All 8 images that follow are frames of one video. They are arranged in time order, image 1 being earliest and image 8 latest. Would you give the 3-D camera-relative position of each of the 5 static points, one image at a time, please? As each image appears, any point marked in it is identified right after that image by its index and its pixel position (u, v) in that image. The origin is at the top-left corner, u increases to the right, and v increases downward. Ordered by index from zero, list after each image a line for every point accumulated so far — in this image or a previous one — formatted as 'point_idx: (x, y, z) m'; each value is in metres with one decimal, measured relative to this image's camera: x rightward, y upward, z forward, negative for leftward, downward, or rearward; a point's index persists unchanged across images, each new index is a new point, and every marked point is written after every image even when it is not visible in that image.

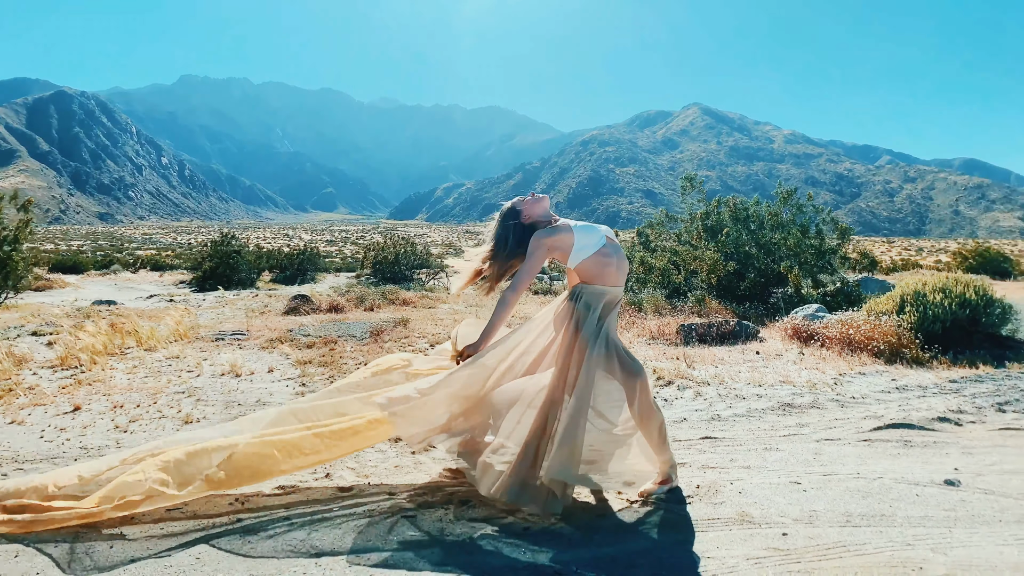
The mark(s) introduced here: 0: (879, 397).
0: (+4.9, -1.5, +7.4) m
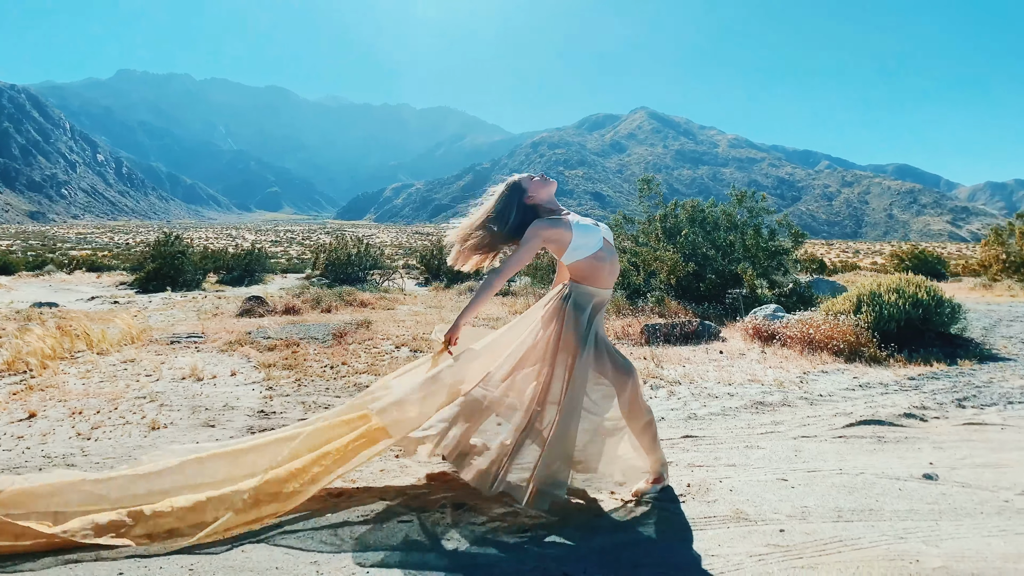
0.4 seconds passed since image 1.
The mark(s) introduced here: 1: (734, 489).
0: (+4.6, -1.5, +7.7) m
1: (+1.5, -1.3, +3.7) m
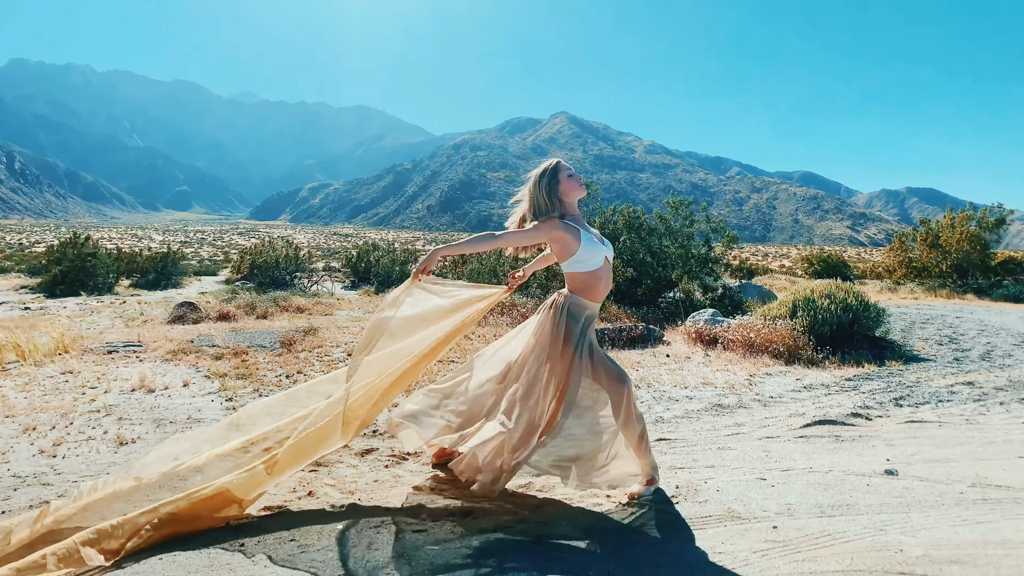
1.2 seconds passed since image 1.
0: (+4.2, -1.6, +8.2) m
1: (+1.5, -1.4, +3.9) m
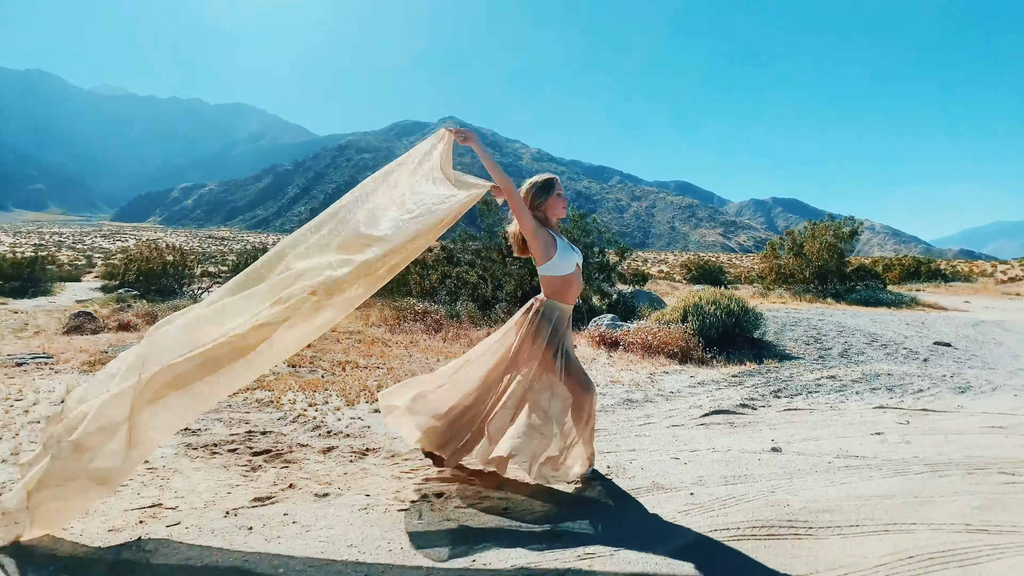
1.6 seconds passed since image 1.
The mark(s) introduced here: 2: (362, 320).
0: (+3.1, -1.8, +9.3) m
1: (+1.1, -1.5, +4.6) m
2: (-3.4, -0.7, +12.5) m
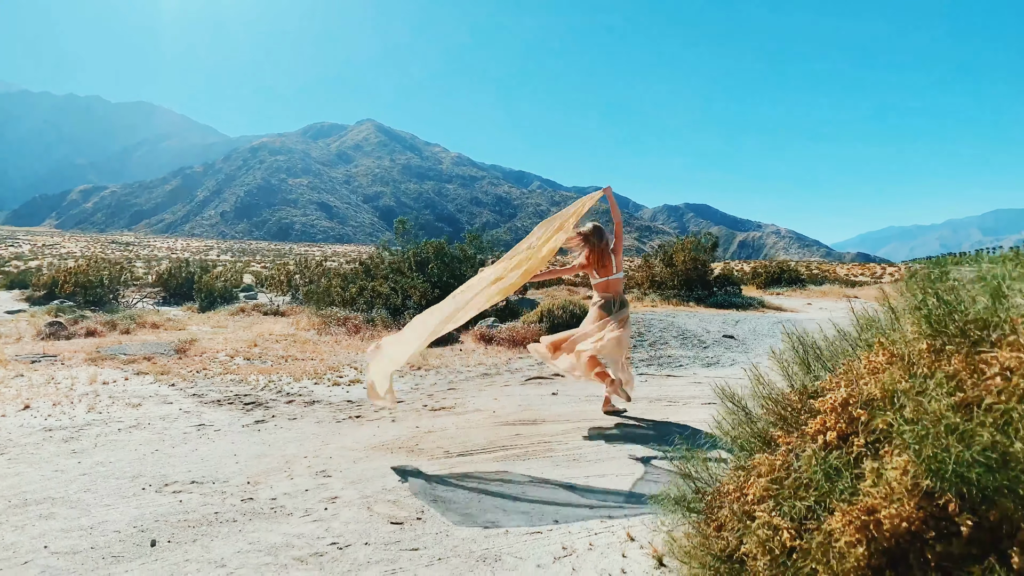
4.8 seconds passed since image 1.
0: (+1.0, -2.0, +12.6) m
1: (-0.4, -1.7, +7.8) m
2: (-5.9, -1.0, +15.0) m
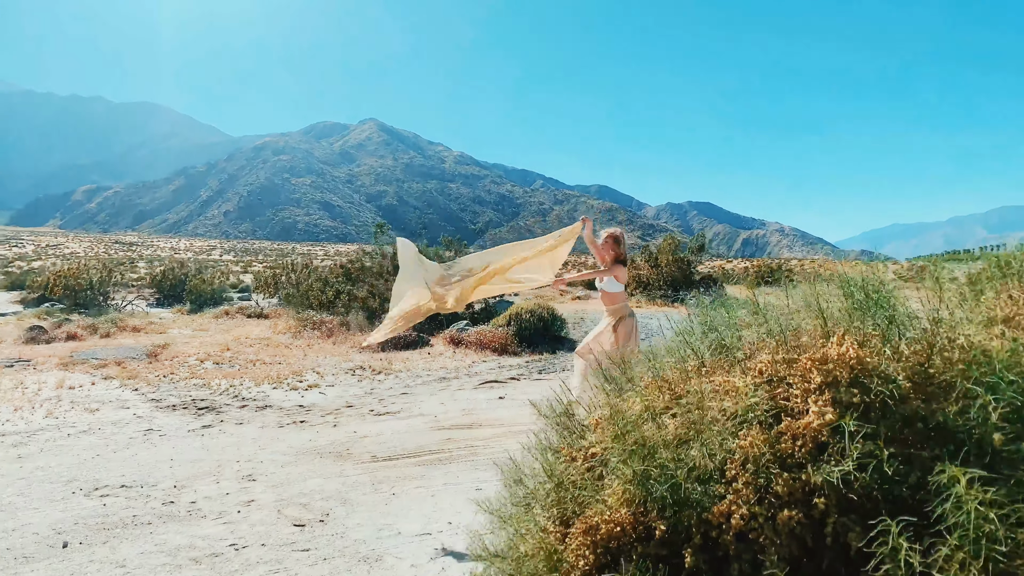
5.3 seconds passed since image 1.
0: (+0.3, -2.1, +12.9) m
1: (-1.1, -1.8, +8.0) m
2: (-6.6, -1.1, +15.3) m
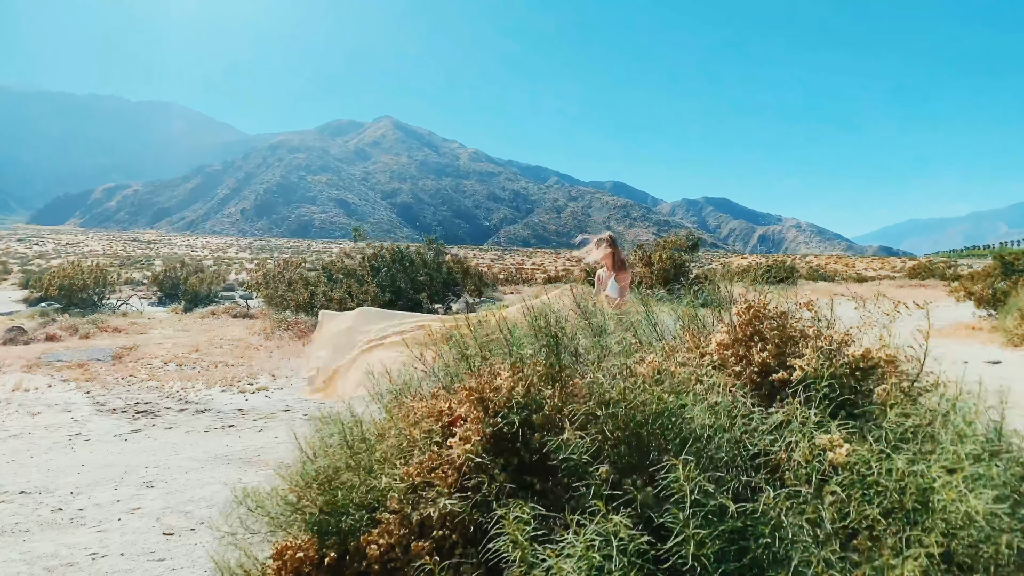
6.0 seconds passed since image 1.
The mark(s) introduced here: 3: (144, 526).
0: (-0.5, -2.1, +12.9) m
1: (-2.0, -1.9, +8.0) m
2: (-7.3, -1.1, +15.5) m
3: (-2.8, -1.8, +4.2) m
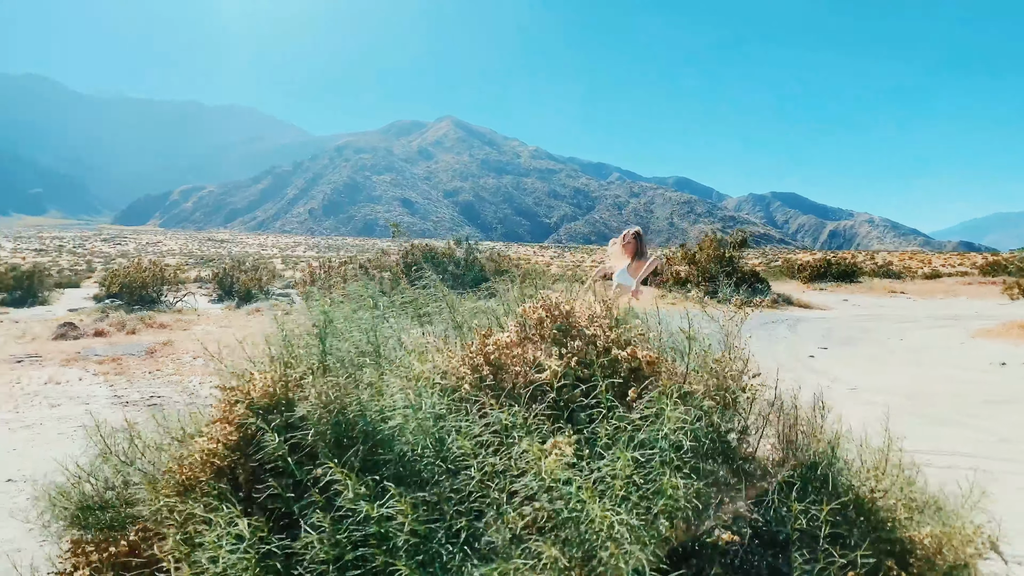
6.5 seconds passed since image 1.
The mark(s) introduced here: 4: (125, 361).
0: (0.0, -2.1, +12.7) m
1: (-2.0, -1.8, +8.0) m
2: (-6.5, -1.0, +15.9) m
3: (-3.2, -1.8, +4.3) m
4: (-7.6, -1.4, +10.8) m
